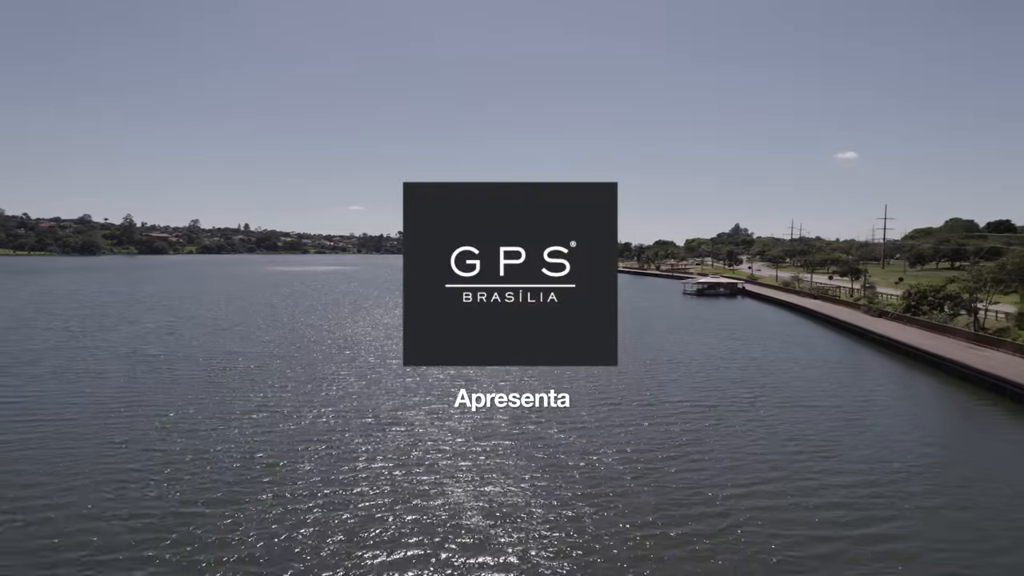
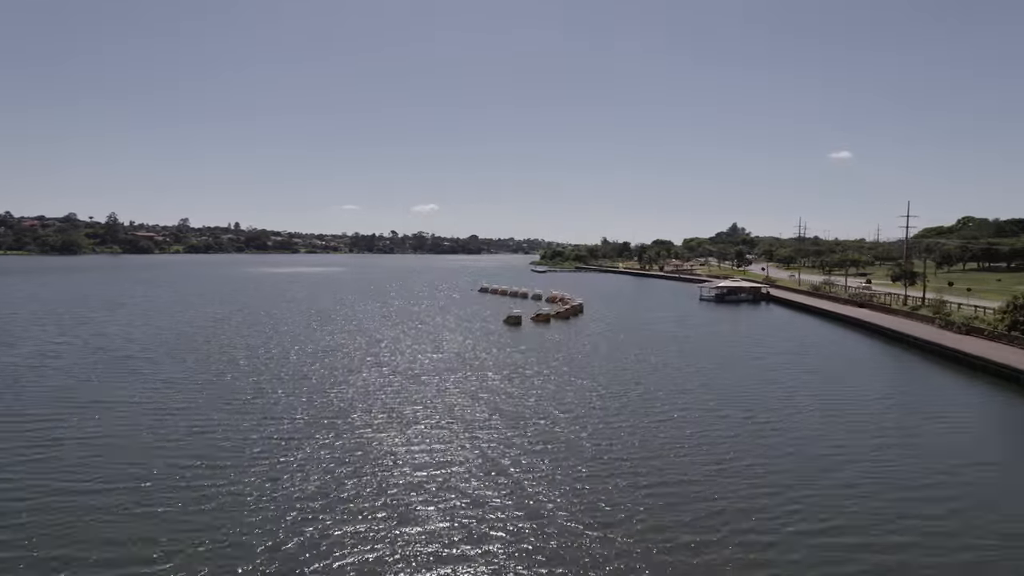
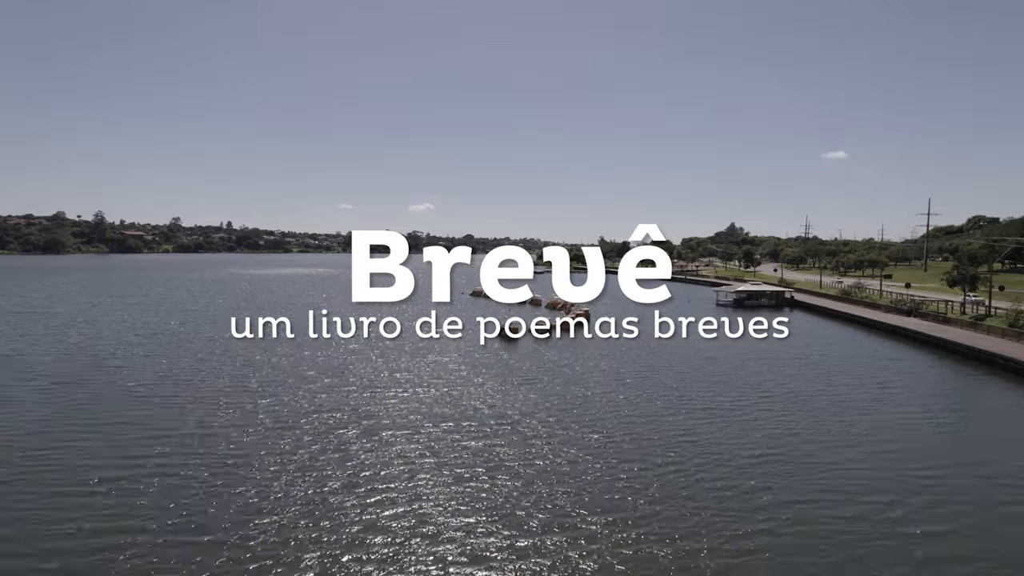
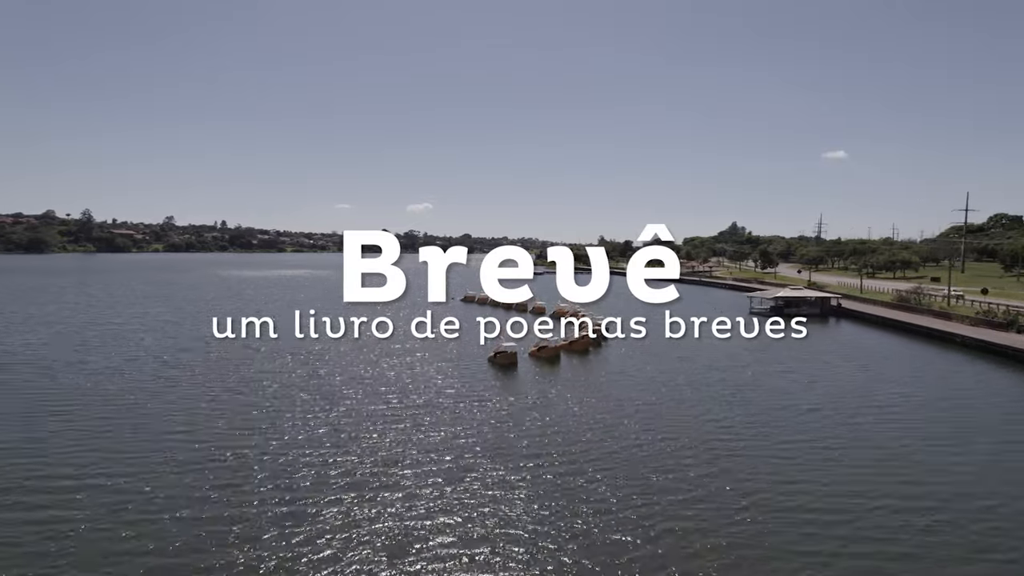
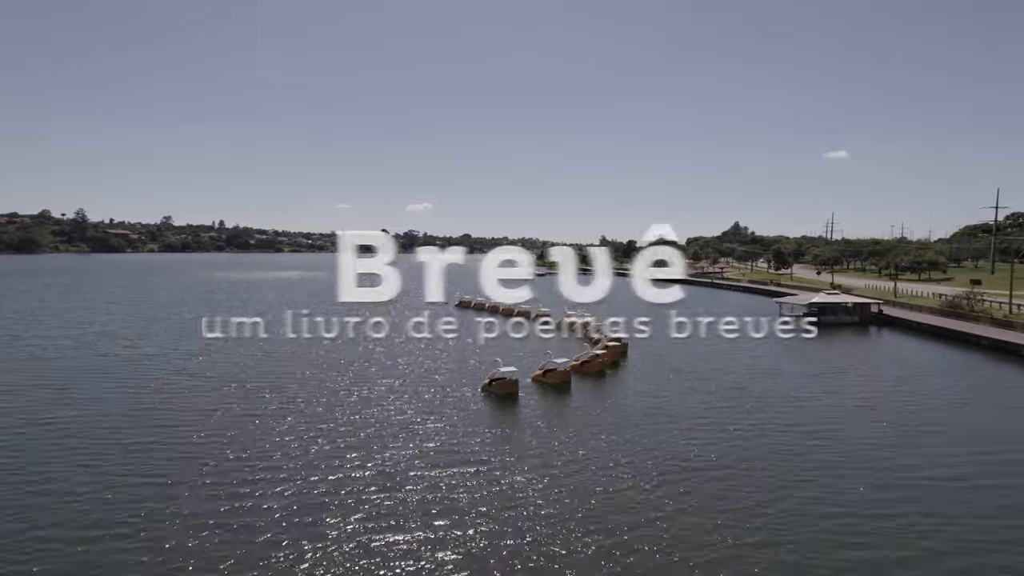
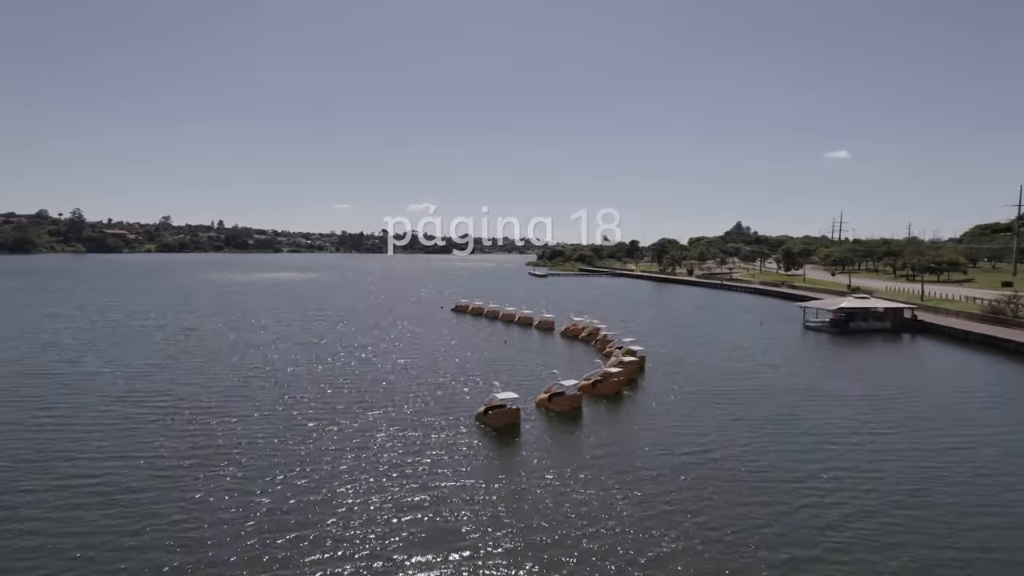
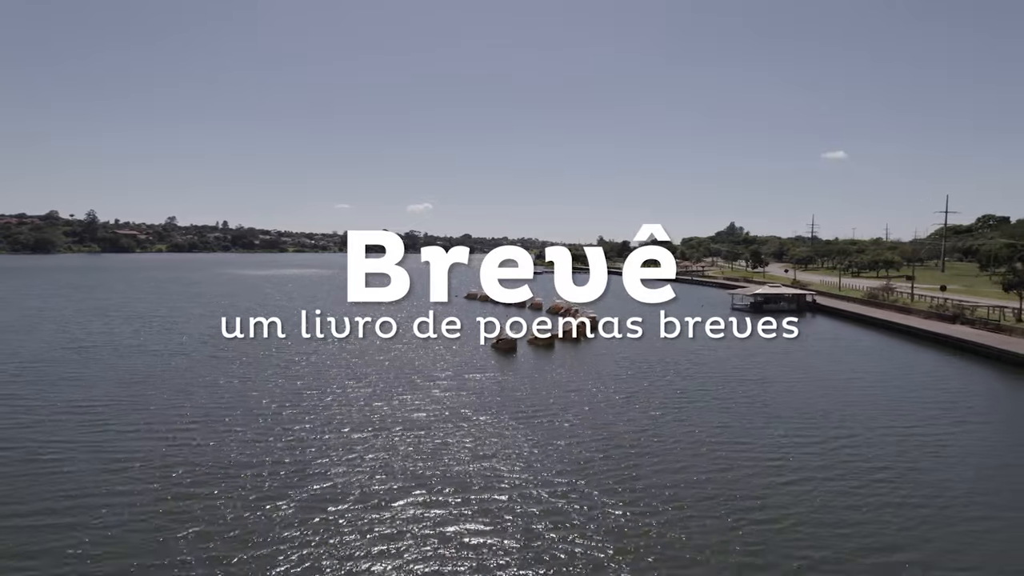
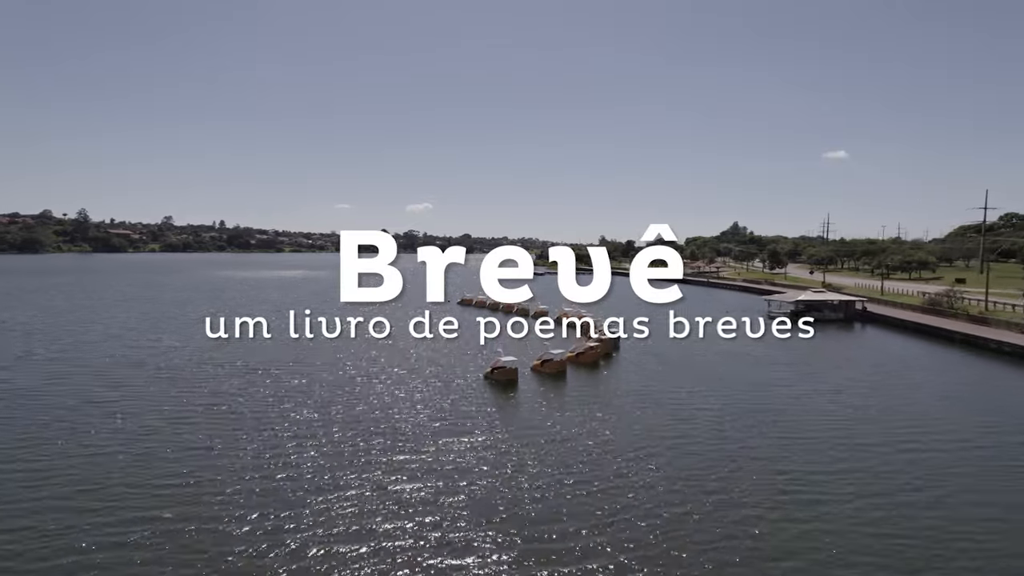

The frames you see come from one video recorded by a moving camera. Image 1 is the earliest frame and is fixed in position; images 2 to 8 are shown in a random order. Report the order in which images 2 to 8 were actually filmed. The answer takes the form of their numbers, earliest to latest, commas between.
2, 3, 7, 4, 8, 5, 6
